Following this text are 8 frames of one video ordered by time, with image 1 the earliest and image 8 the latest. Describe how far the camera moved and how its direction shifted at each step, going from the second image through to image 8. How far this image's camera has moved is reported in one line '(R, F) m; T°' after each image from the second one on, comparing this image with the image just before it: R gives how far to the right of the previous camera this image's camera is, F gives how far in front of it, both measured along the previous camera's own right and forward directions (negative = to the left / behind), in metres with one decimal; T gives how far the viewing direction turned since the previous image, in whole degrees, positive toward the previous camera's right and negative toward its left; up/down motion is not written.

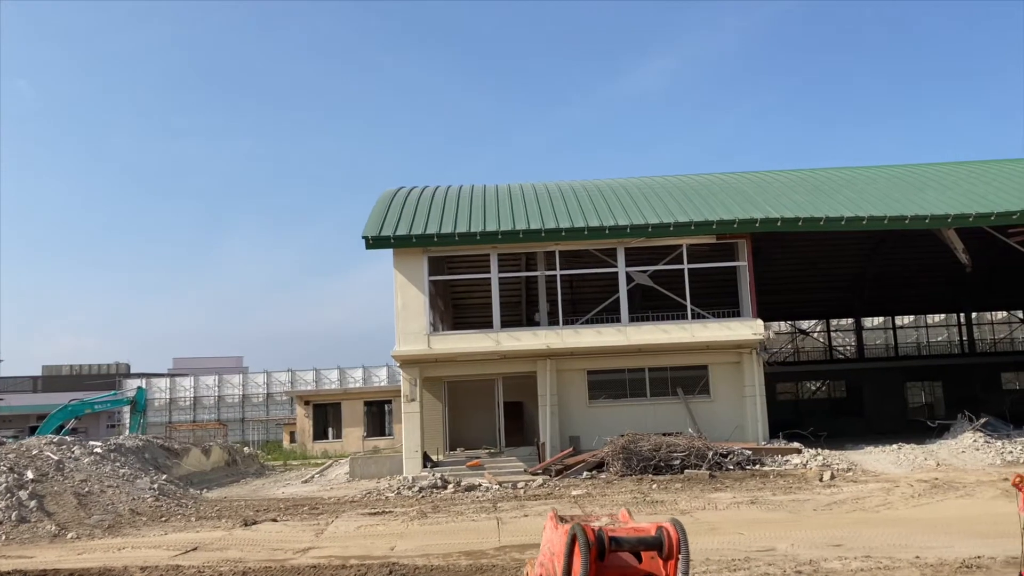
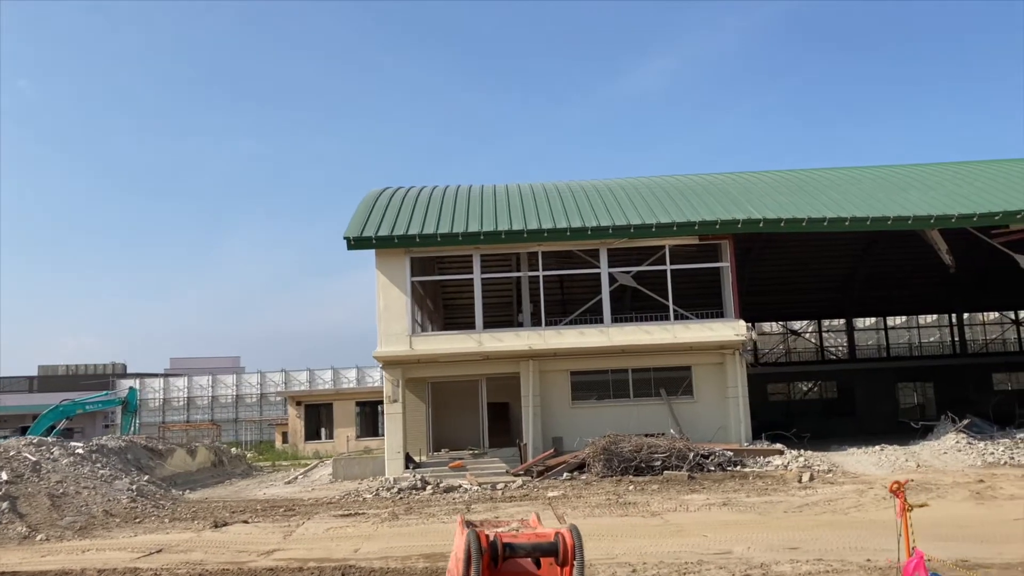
(+0.4, 0.0) m; 0°
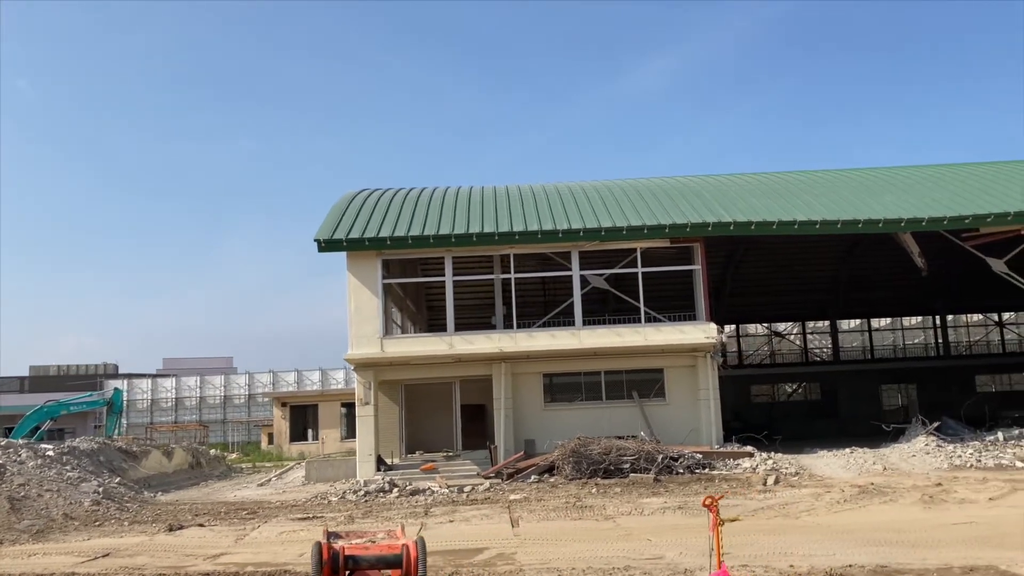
(+0.6, 0.0) m; 0°
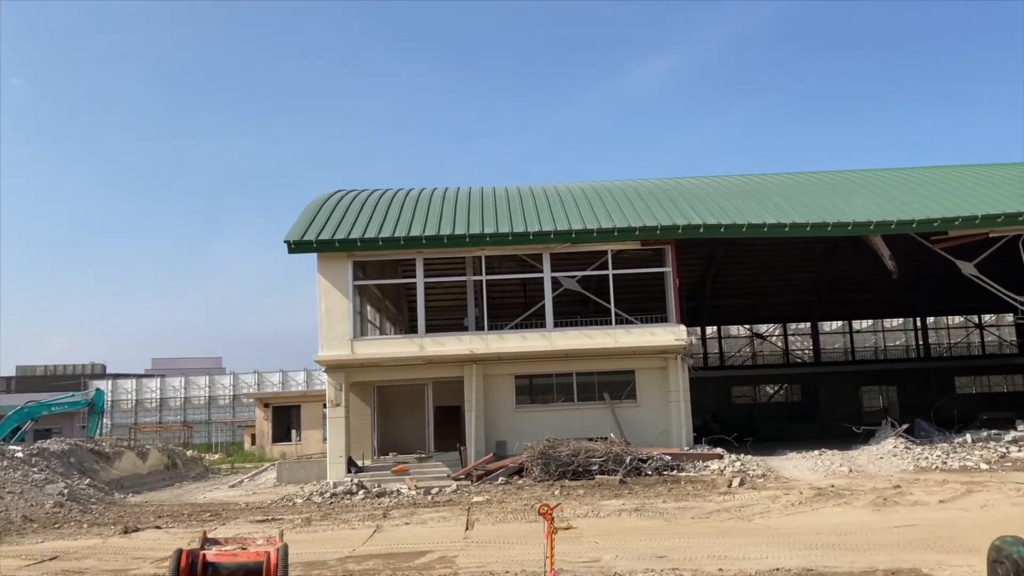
(+0.5, 0.0) m; 0°
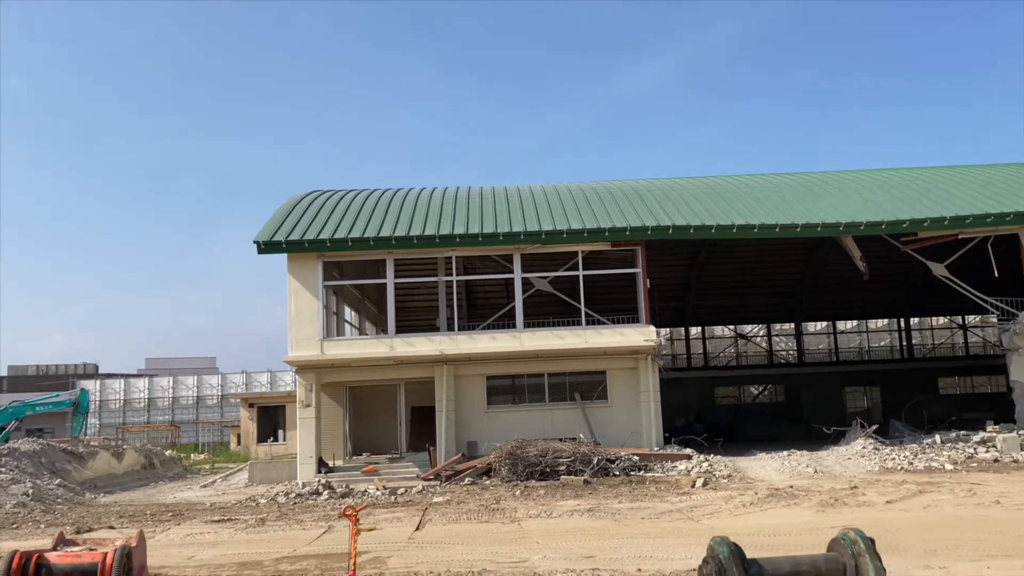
(+0.7, 0.0) m; 0°
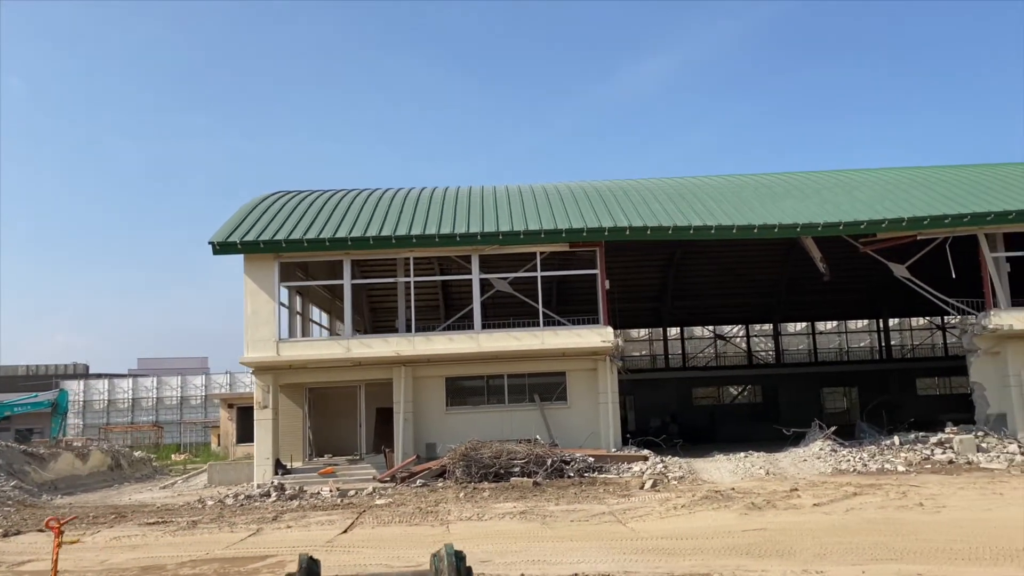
(+1.0, 0.0) m; 0°
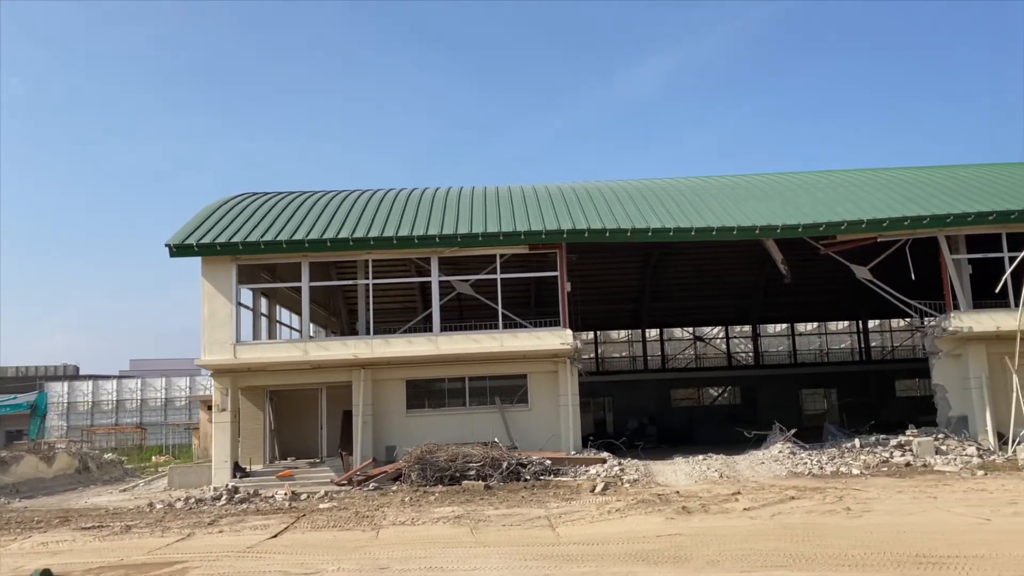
(+0.9, 0.0) m; 0°
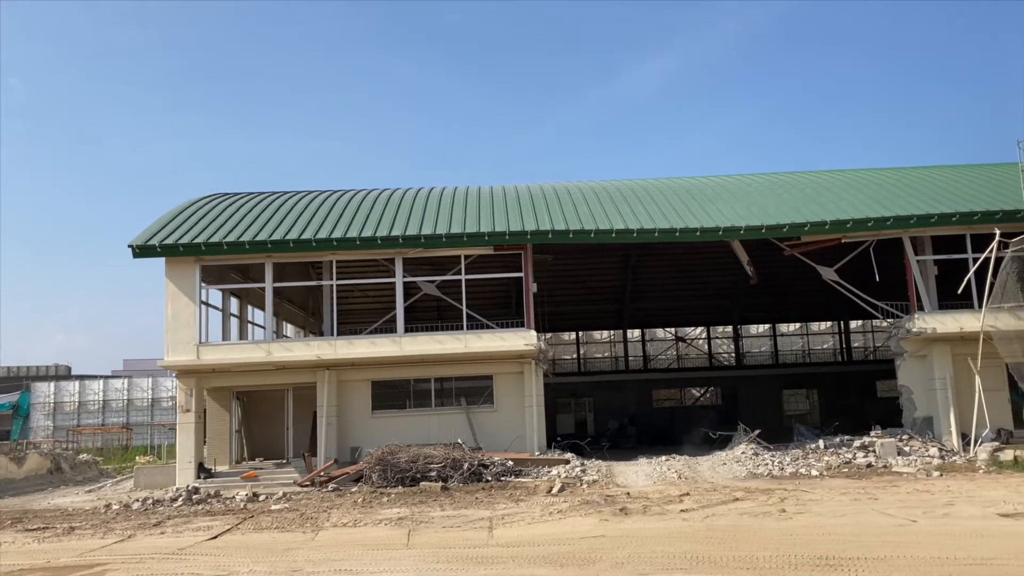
(+0.8, 0.0) m; 0°
